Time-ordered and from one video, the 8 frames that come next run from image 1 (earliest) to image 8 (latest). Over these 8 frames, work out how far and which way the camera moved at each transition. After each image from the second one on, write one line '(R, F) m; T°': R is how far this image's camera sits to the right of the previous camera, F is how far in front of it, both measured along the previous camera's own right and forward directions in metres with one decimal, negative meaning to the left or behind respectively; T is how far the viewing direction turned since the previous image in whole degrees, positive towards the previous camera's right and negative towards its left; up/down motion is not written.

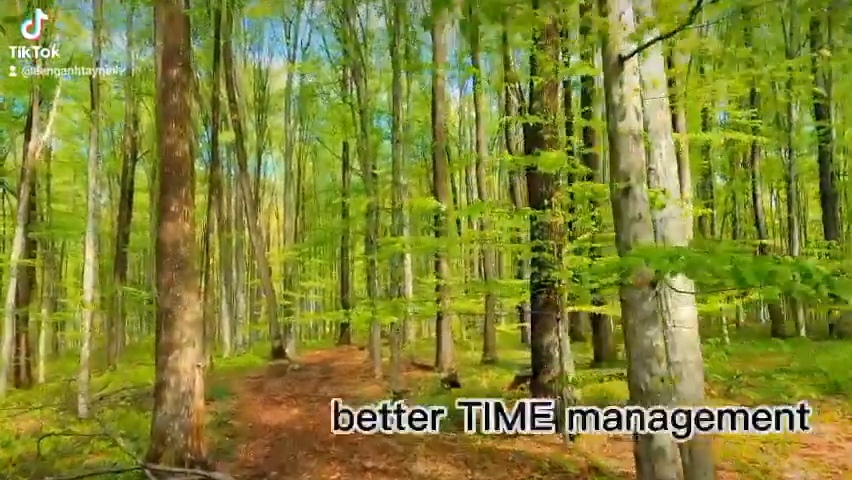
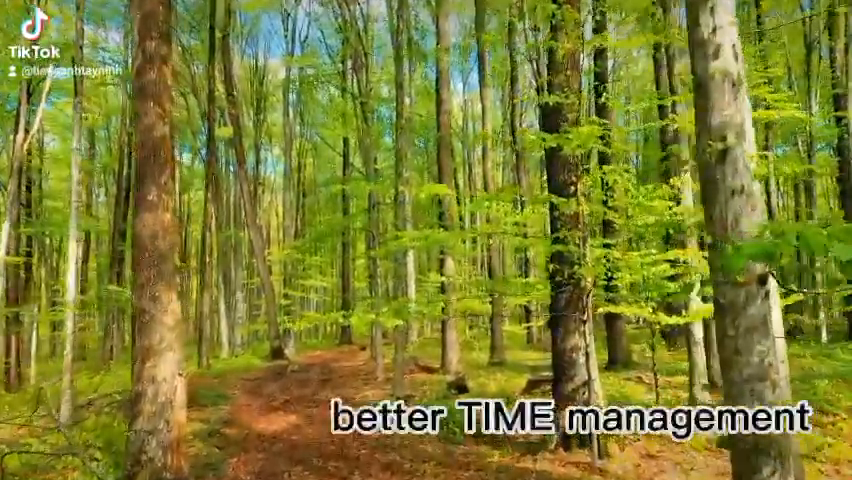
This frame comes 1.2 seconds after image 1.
(-0.1, +0.8) m; 0°
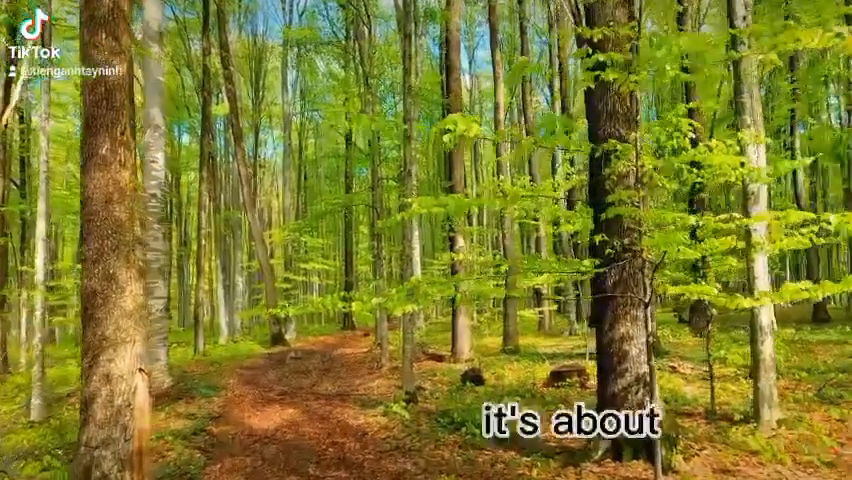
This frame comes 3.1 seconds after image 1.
(-0.1, +1.2) m; 0°
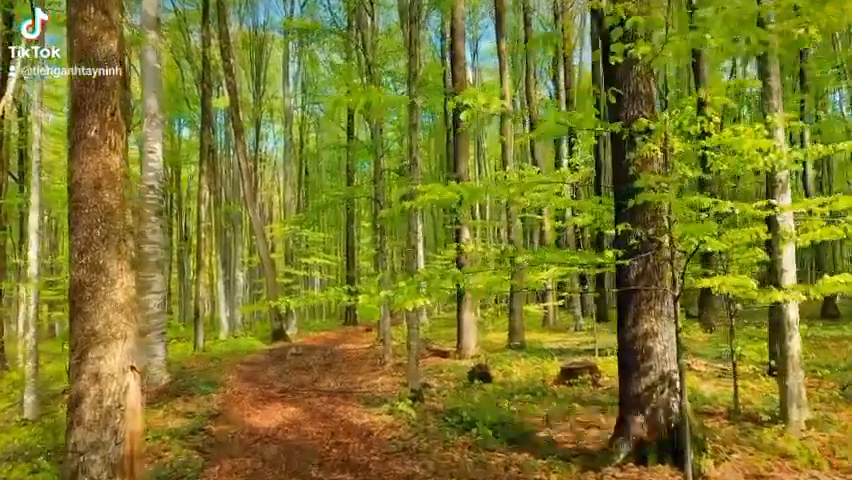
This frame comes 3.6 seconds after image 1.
(-0.1, +0.3) m; 0°
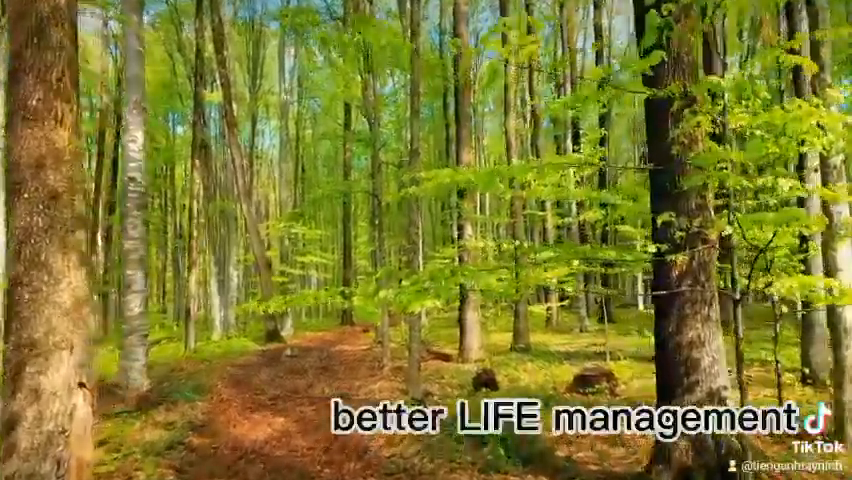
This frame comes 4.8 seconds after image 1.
(-0.1, +0.8) m; 0°
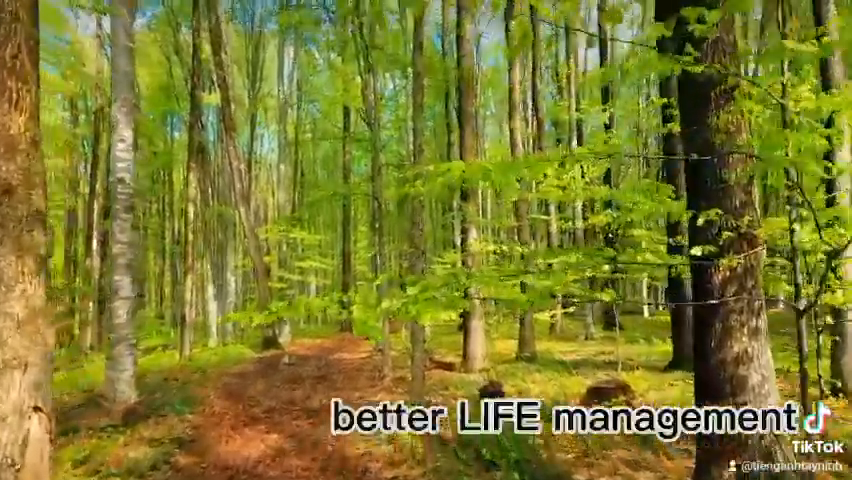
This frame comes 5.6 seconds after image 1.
(-0.1, +0.5) m; 0°
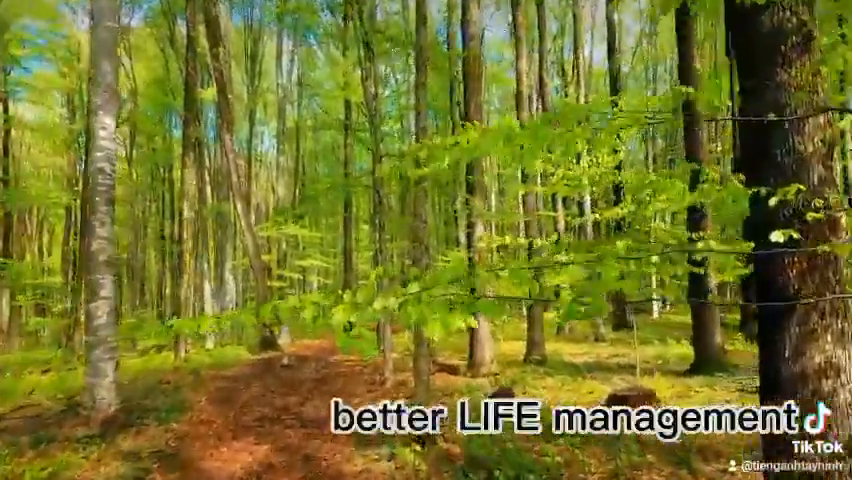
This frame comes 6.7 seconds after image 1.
(0.0, +0.7) m; 0°
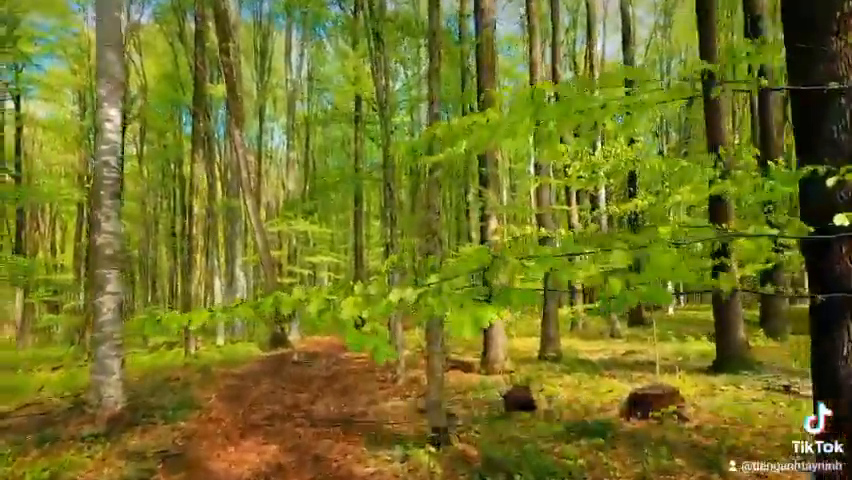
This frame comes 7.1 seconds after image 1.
(0.0, +0.3) m; -1°
